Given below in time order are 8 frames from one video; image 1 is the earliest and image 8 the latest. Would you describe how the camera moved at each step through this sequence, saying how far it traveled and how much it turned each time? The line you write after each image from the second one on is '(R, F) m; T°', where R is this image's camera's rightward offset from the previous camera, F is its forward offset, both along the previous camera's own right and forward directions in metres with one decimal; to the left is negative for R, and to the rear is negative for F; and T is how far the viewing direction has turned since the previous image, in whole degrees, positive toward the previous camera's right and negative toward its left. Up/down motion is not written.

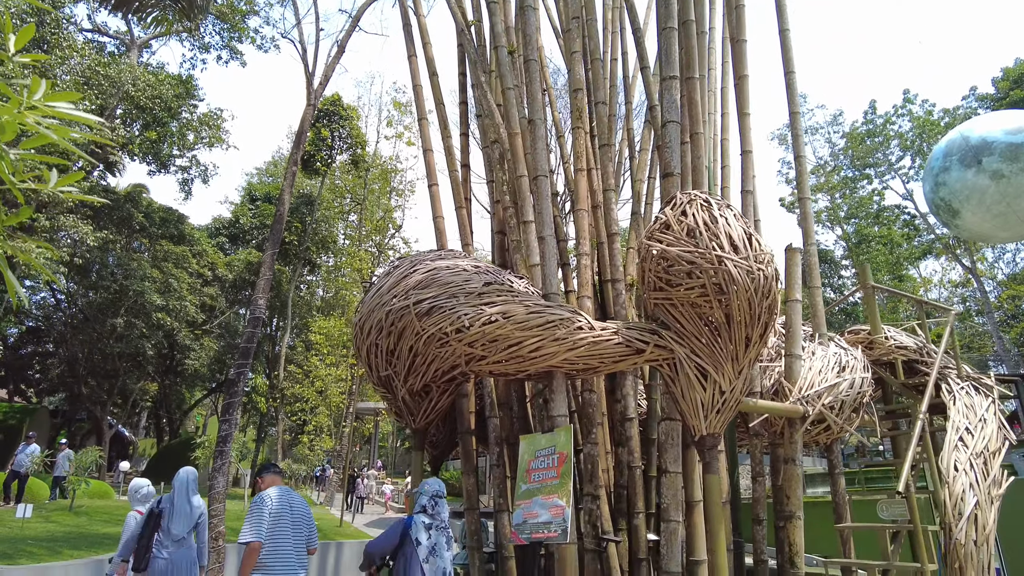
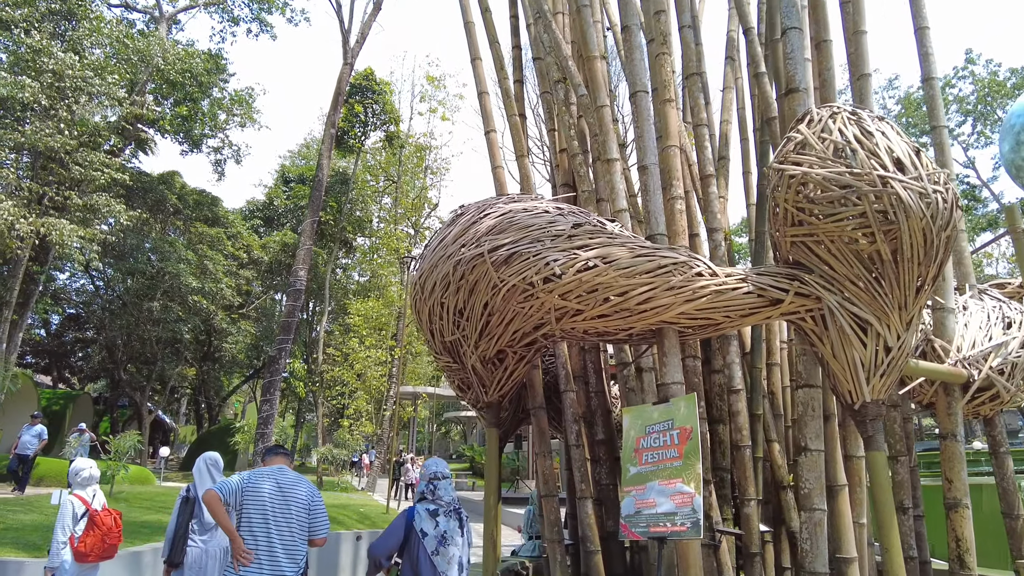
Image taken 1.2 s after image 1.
(-0.4, +0.8) m; -3°
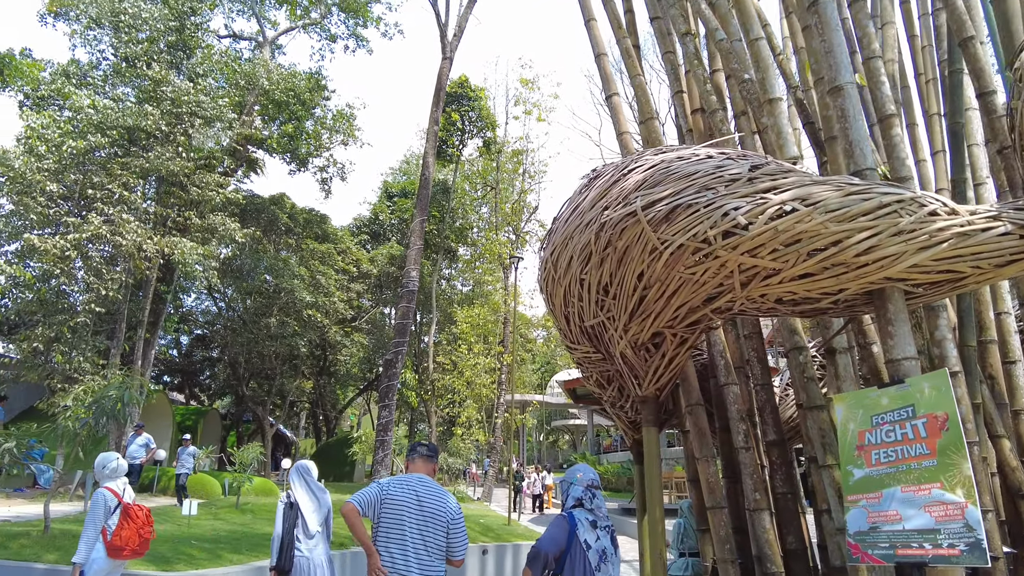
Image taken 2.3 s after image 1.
(-0.3, +0.6) m; -8°
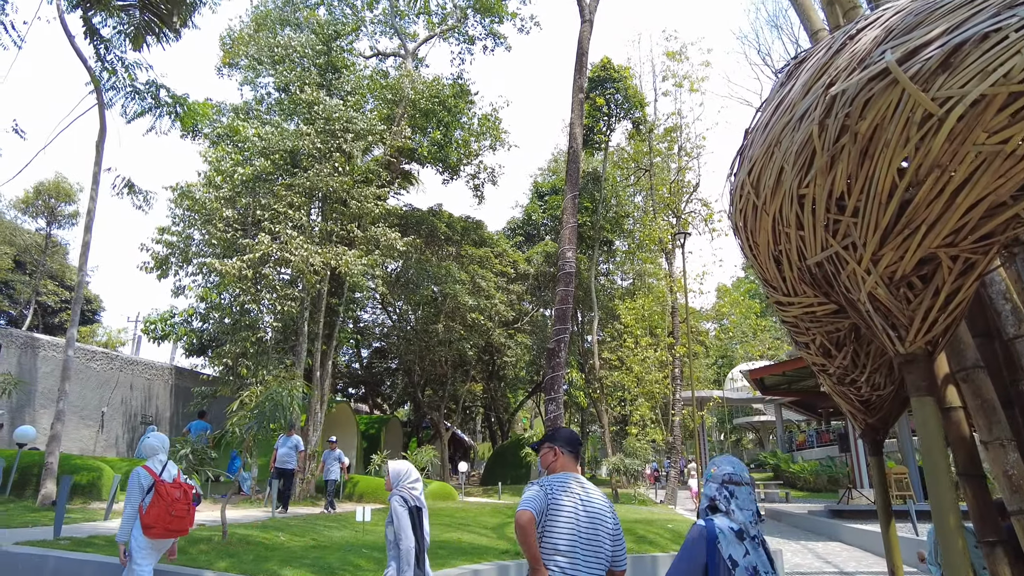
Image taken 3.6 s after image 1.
(-0.1, +0.8) m; -14°
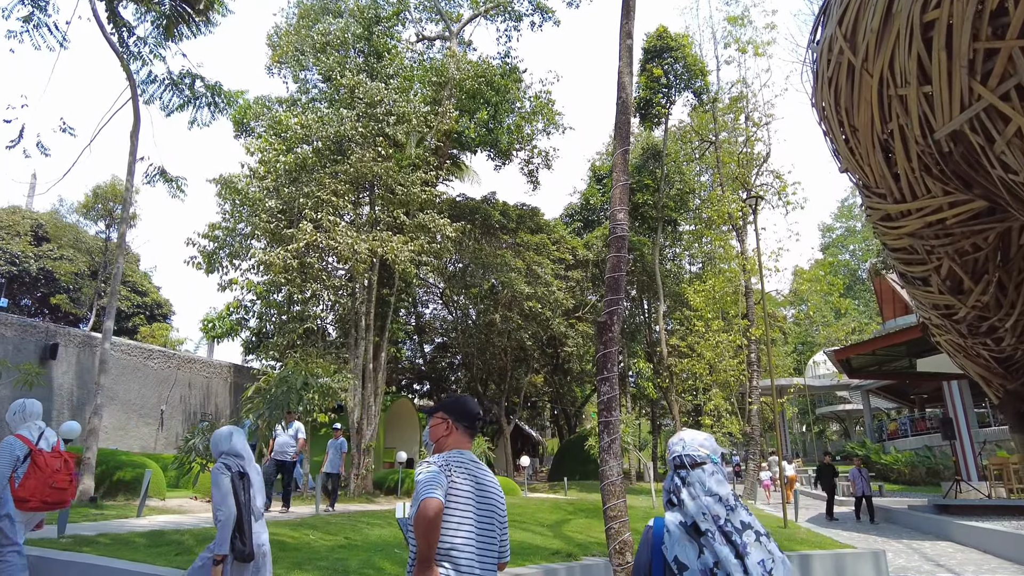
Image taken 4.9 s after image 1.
(+0.2, +0.8) m; -6°
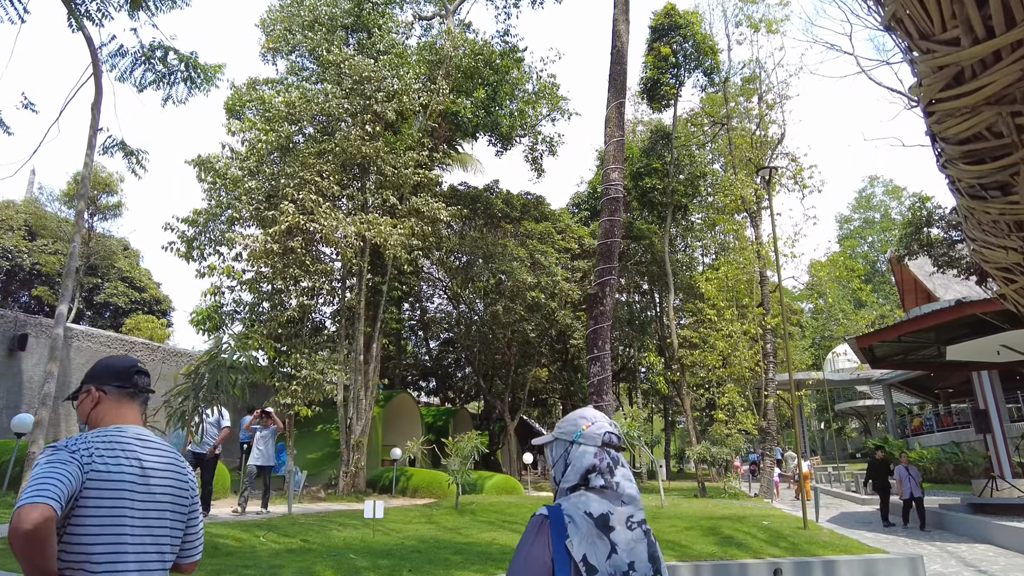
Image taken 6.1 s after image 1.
(+0.3, +0.8) m; -1°
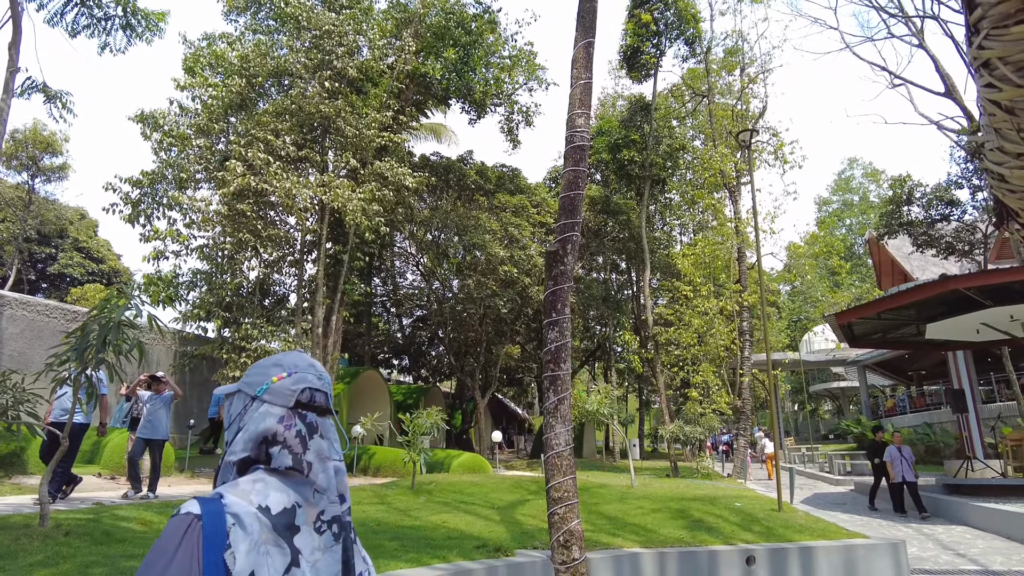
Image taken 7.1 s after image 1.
(+0.2, +0.6) m; +2°
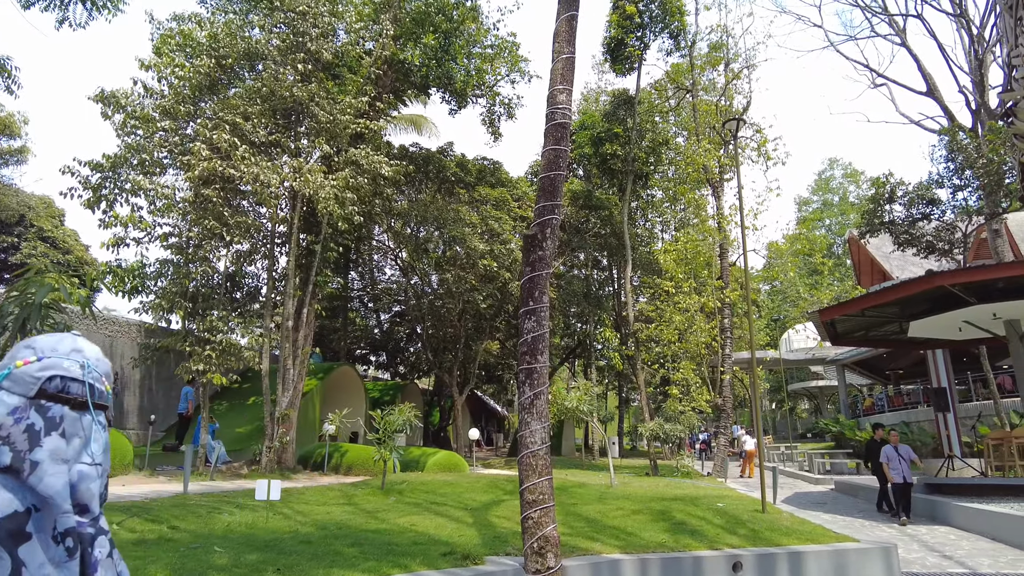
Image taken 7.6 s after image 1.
(+0.1, +0.3) m; +2°
